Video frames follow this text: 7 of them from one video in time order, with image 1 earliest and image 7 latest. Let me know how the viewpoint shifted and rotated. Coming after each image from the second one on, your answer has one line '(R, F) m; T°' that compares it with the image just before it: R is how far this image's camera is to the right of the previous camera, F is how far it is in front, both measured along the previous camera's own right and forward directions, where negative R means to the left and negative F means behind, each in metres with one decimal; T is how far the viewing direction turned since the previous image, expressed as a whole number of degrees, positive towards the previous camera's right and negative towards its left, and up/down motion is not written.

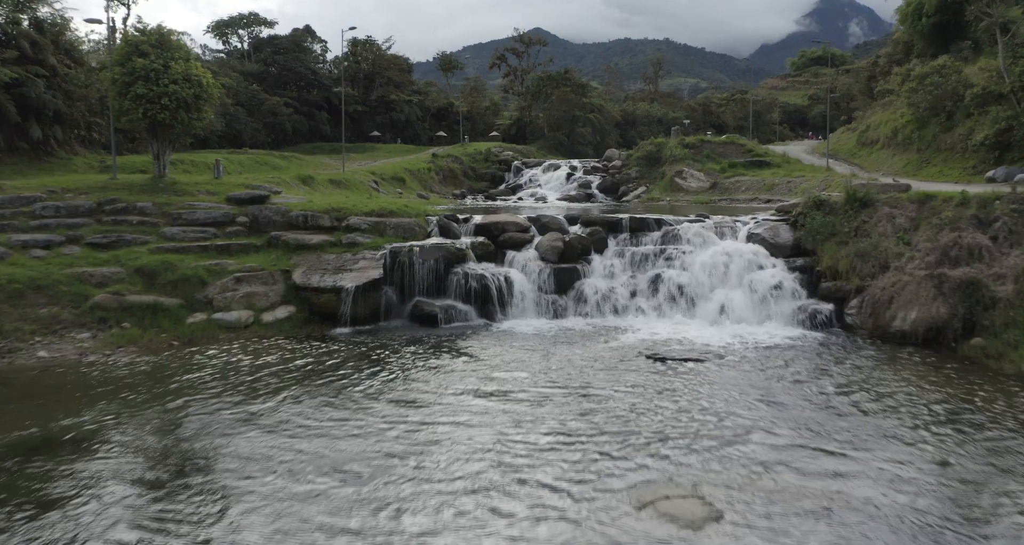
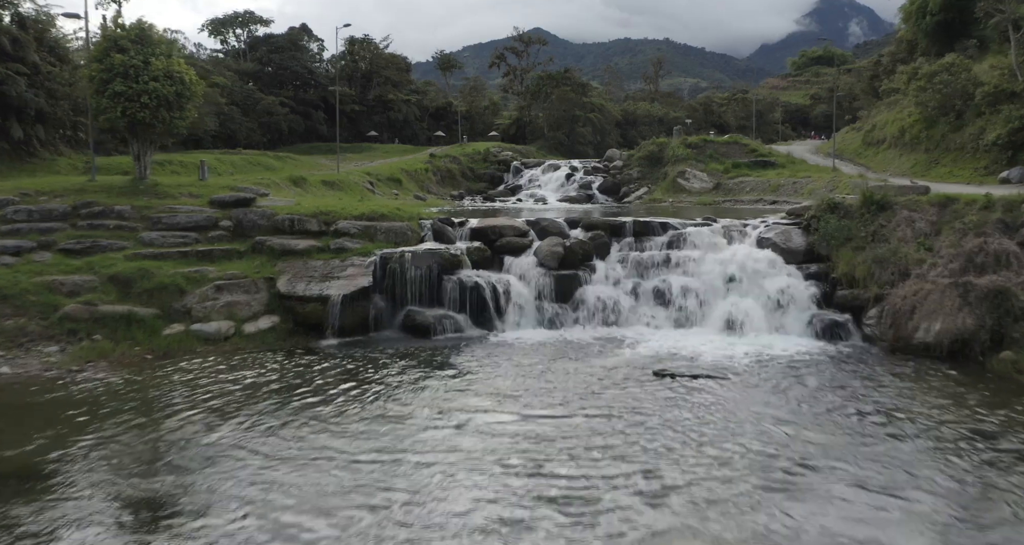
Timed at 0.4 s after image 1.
(+0.1, +0.9) m; 0°
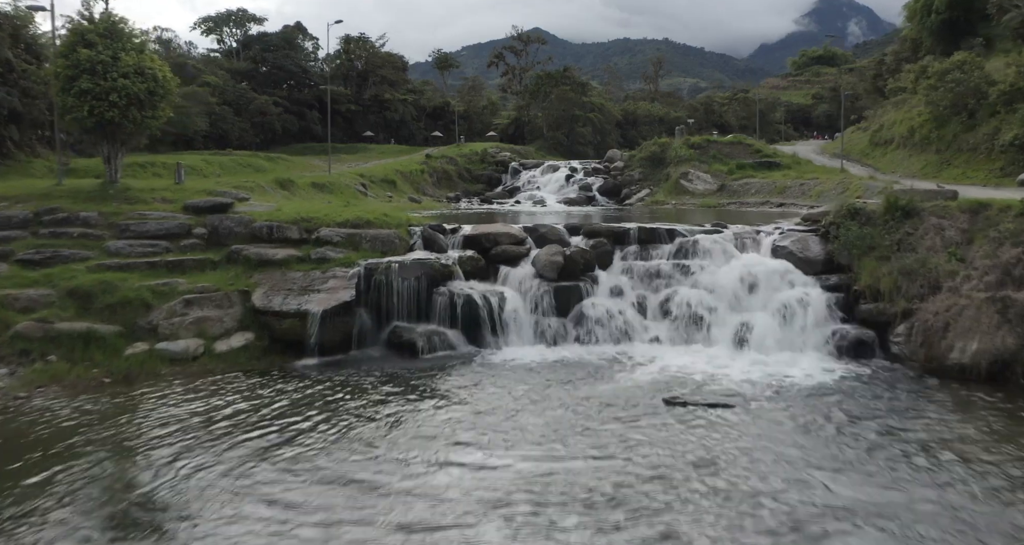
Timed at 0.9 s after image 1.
(+0.1, +1.2) m; 0°
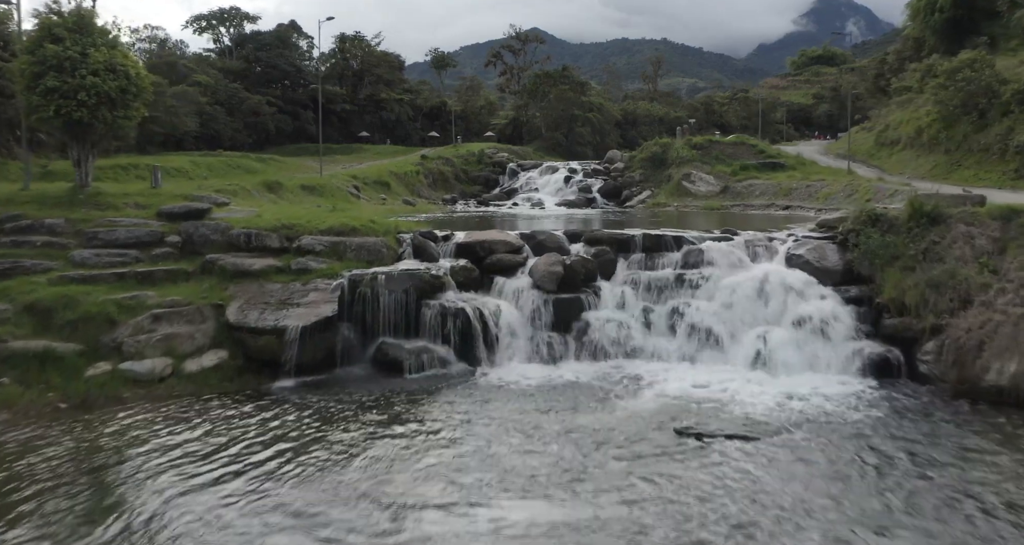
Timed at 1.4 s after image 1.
(+0.1, +1.0) m; 0°
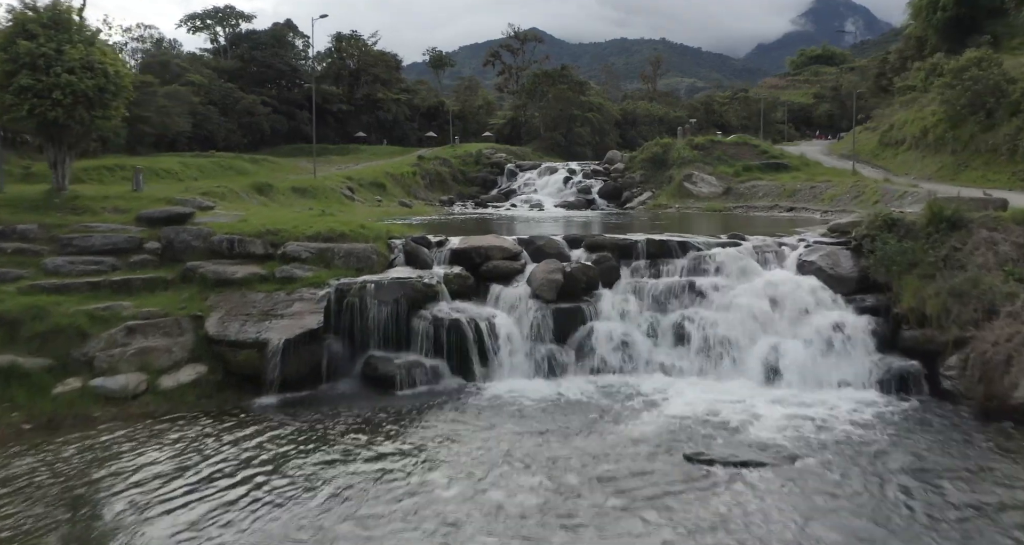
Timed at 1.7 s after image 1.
(0.0, +0.7) m; 0°
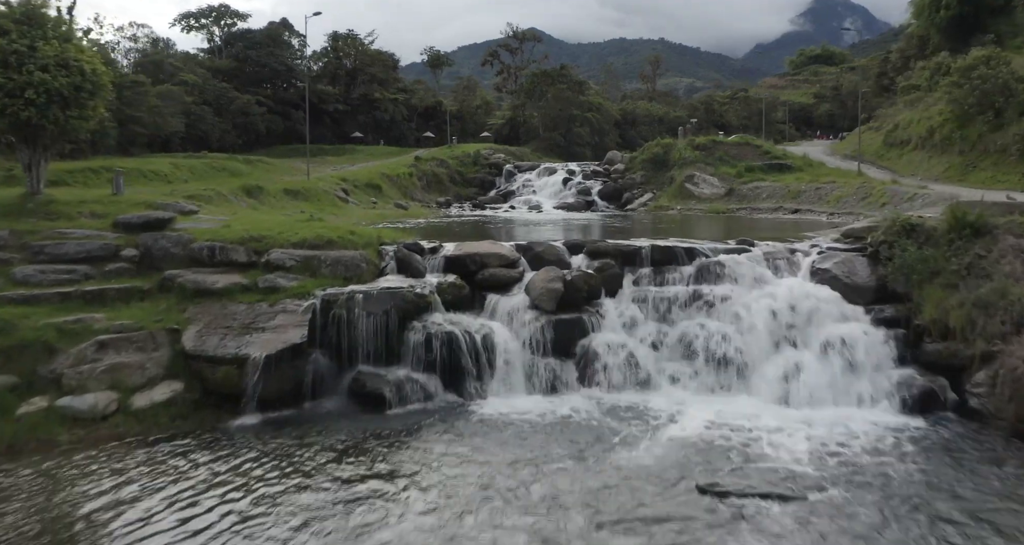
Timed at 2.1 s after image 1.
(0.0, +0.7) m; 0°
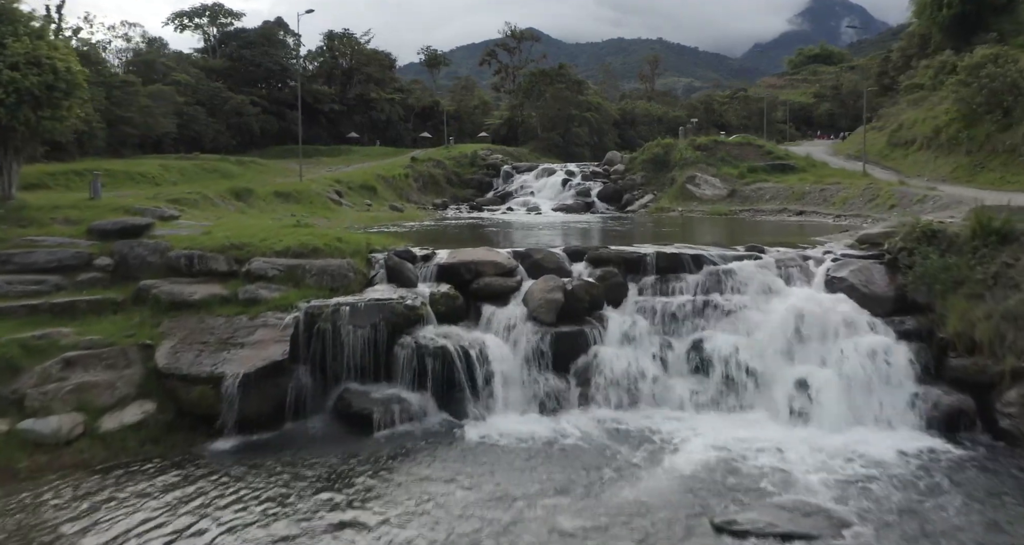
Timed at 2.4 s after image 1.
(0.0, +0.7) m; 0°
